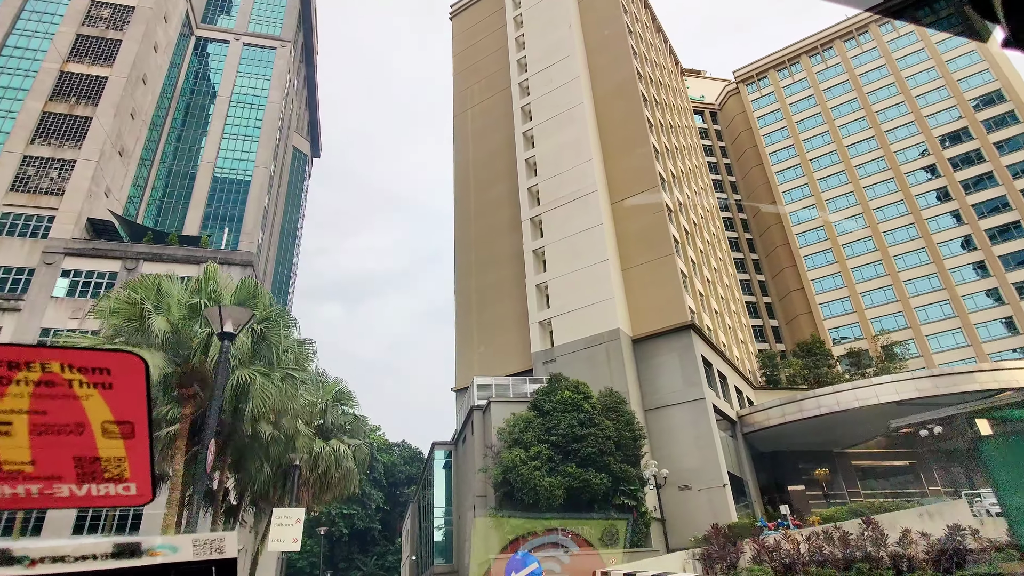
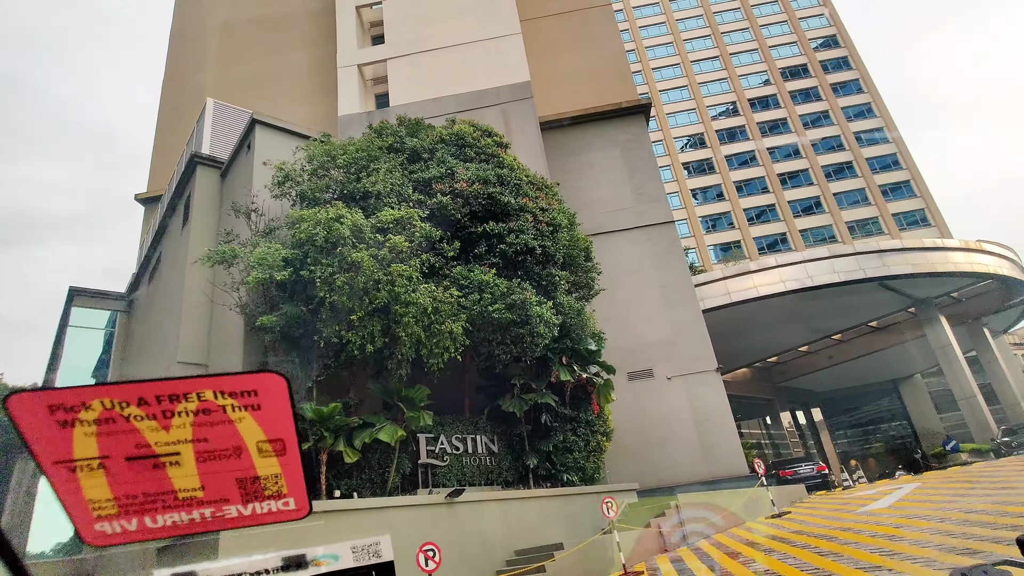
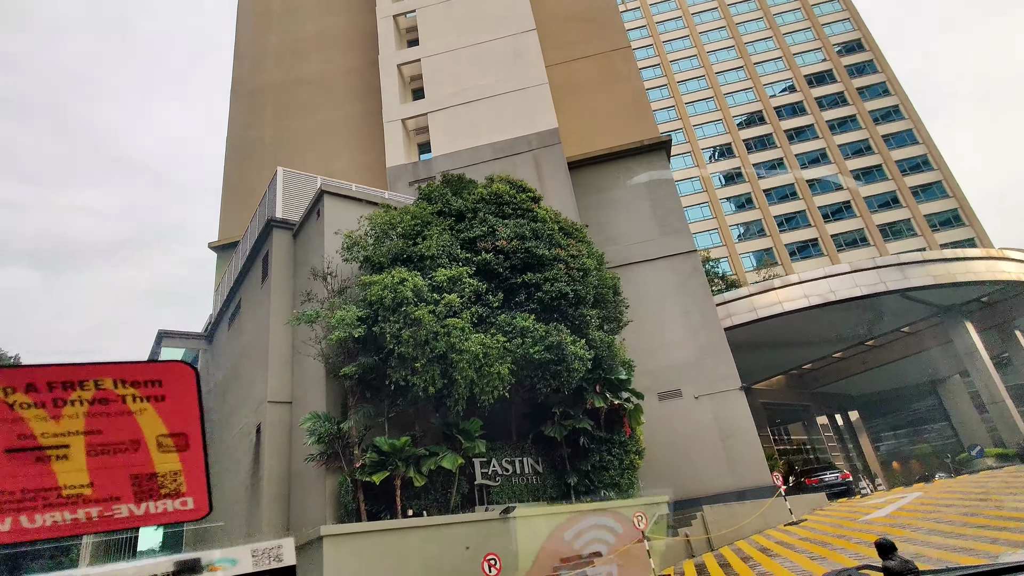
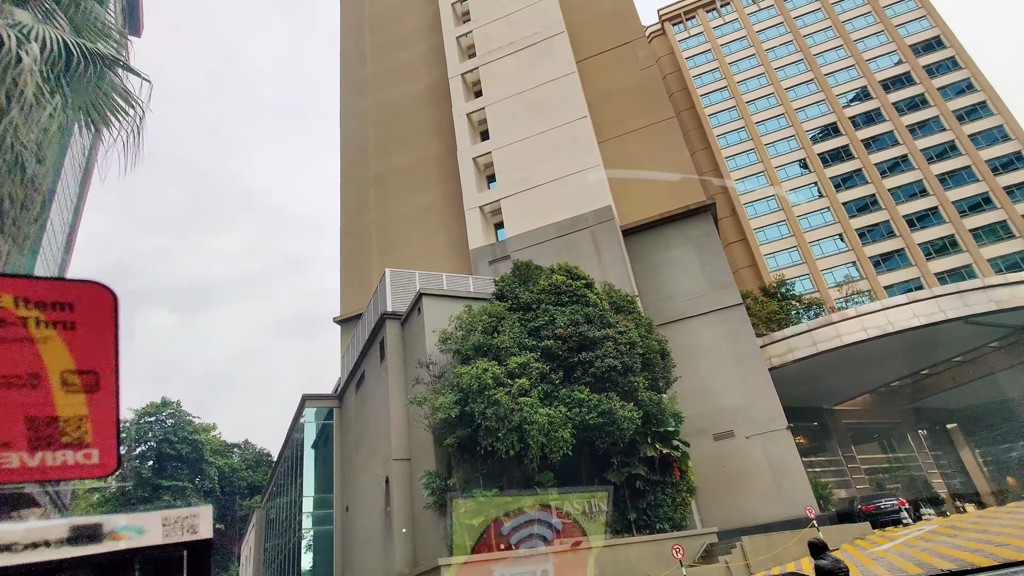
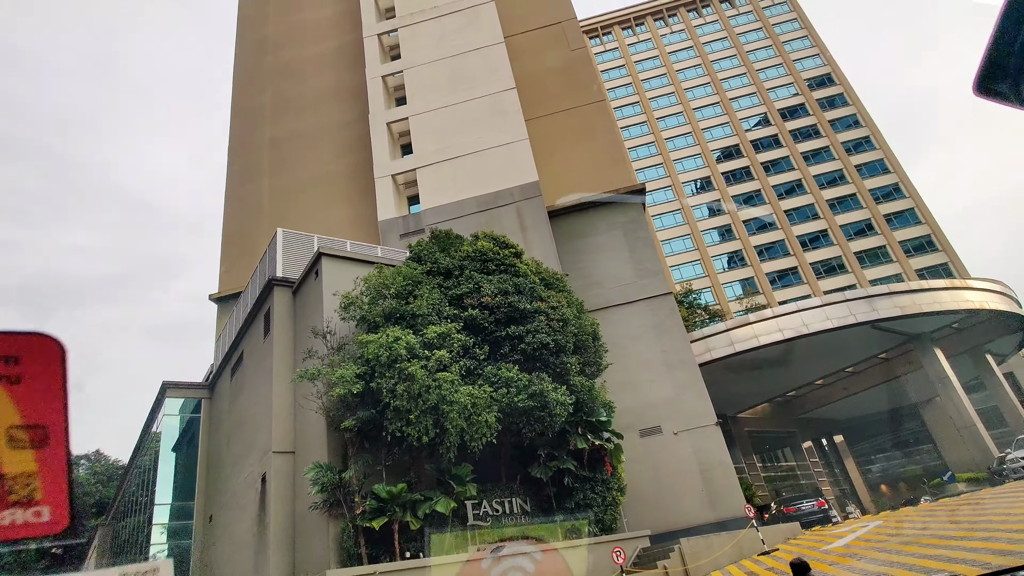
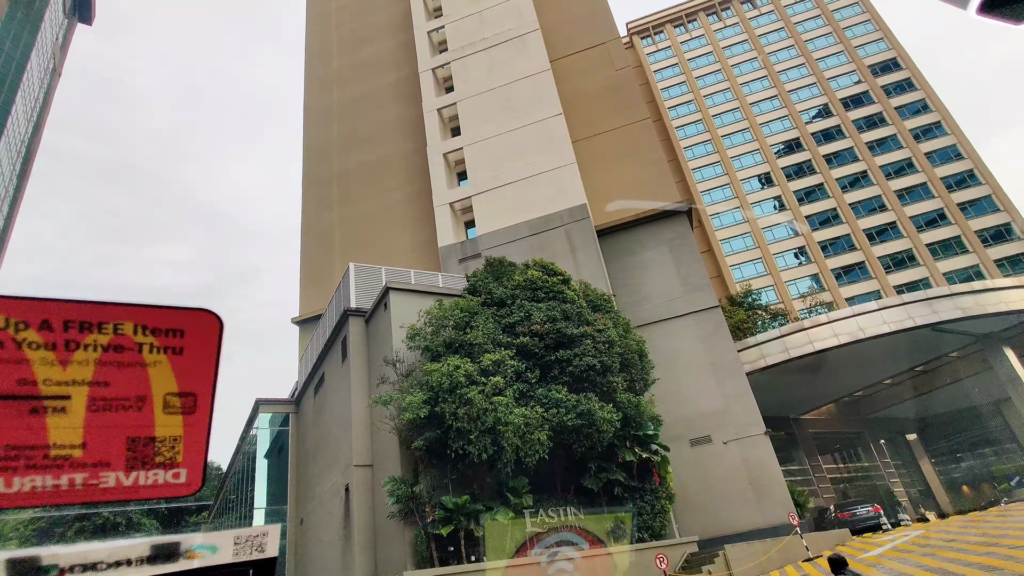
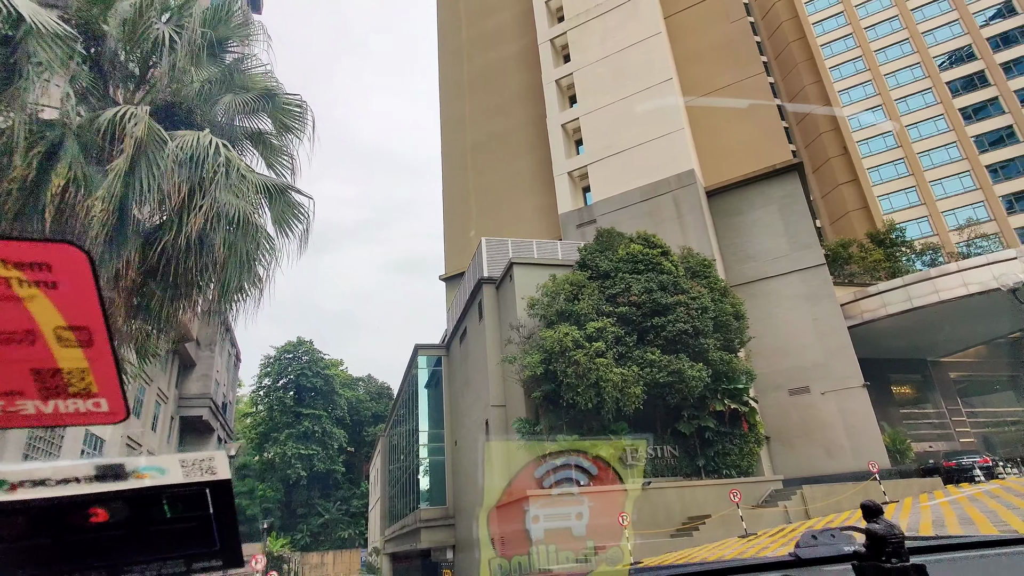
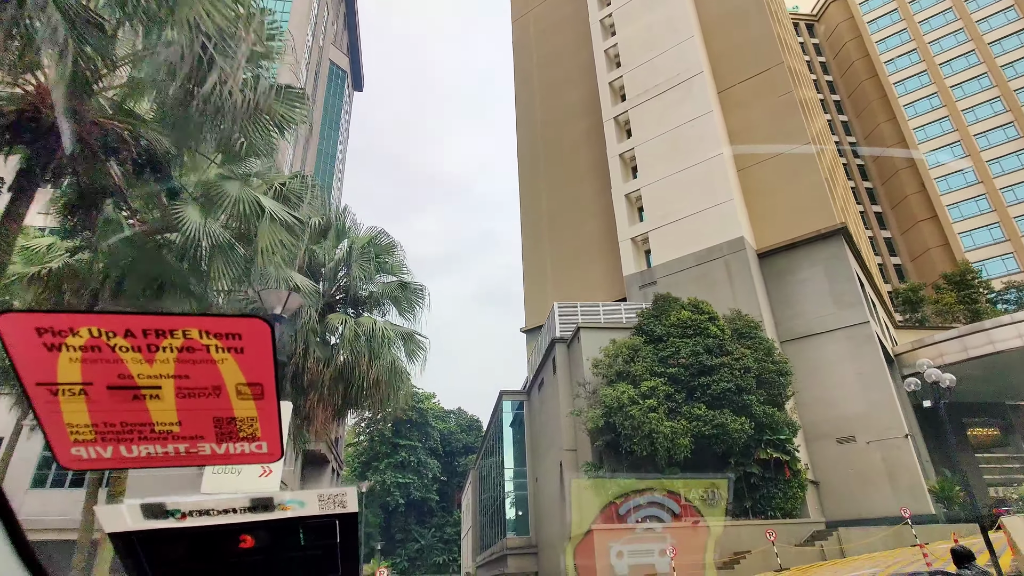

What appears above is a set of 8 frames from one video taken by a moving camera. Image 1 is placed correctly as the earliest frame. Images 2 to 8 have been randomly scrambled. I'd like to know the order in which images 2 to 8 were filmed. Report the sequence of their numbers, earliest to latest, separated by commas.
8, 7, 4, 6, 5, 3, 2
